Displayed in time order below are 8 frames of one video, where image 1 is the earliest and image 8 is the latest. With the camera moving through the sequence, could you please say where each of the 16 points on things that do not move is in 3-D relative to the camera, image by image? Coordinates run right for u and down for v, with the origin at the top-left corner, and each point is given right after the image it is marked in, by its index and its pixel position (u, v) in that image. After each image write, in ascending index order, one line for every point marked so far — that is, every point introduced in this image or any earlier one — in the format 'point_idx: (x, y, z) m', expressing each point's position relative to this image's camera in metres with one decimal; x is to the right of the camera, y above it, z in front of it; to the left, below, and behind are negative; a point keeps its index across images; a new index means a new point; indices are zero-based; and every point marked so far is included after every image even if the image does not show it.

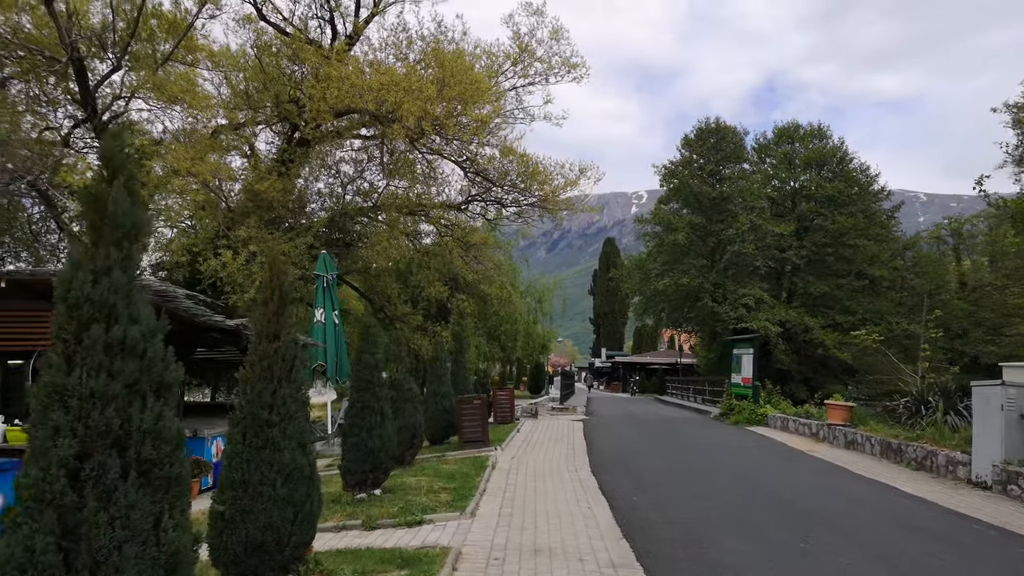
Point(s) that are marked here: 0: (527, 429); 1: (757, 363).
0: (+0.3, -2.8, +14.4) m
1: (+5.0, -1.5, +14.8) m
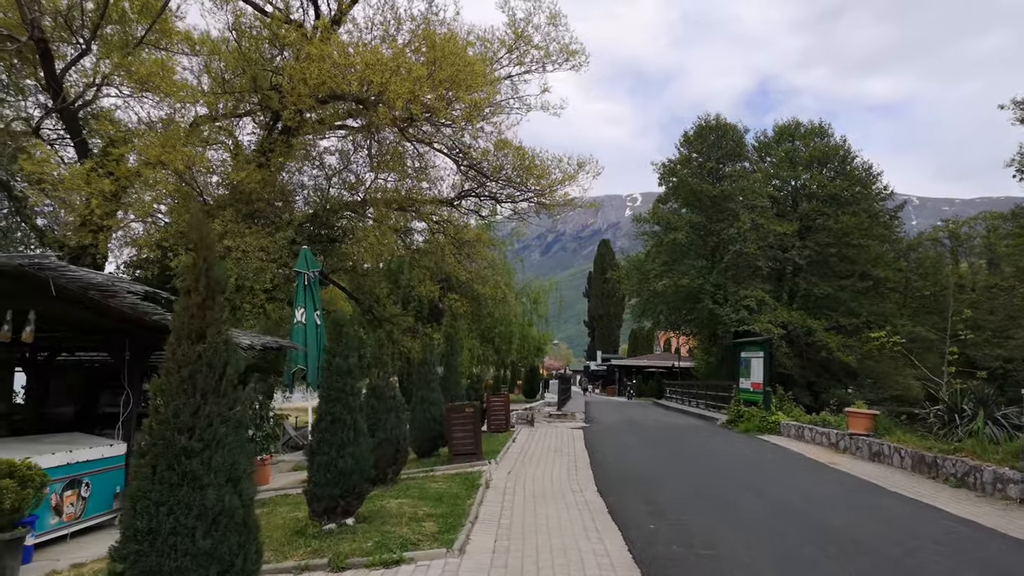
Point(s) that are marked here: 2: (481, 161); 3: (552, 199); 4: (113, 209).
0: (+0.2, -2.8, +13.5) m
1: (+4.9, -1.5, +13.9) m
2: (-0.8, +3.1, +17.7) m
3: (+1.0, +2.2, +17.9) m
4: (-7.2, +1.4, +13.2) m
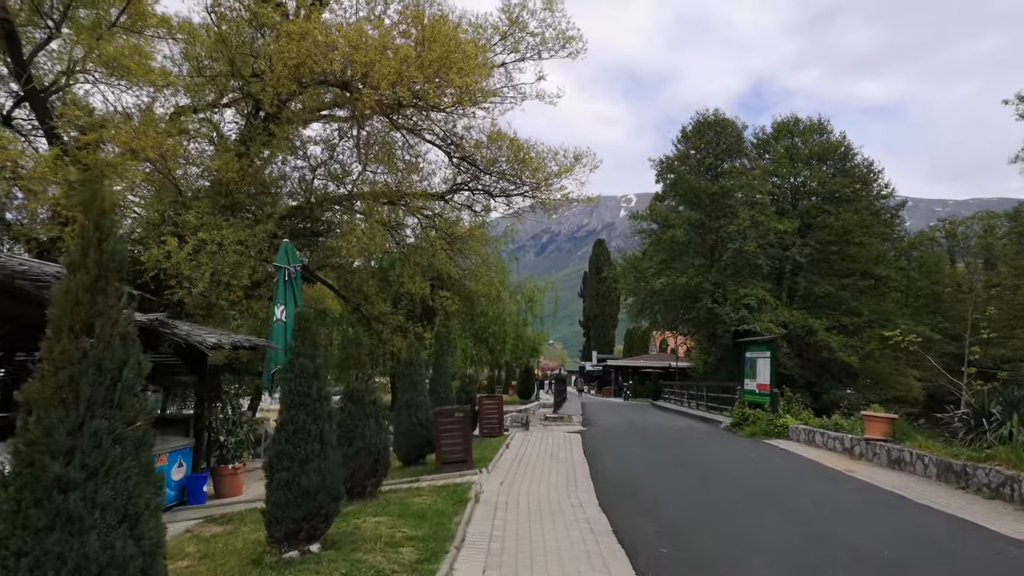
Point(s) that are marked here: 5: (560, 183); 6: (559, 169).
0: (+0.1, -2.7, +12.8) m
1: (+4.8, -1.4, +13.2) m
2: (-0.9, +3.2, +17.0) m
3: (+0.8, +2.2, +17.2) m
4: (-7.3, +1.5, +12.4) m
5: (+1.1, +2.5, +17.1) m
6: (+1.1, +2.7, +16.9) m
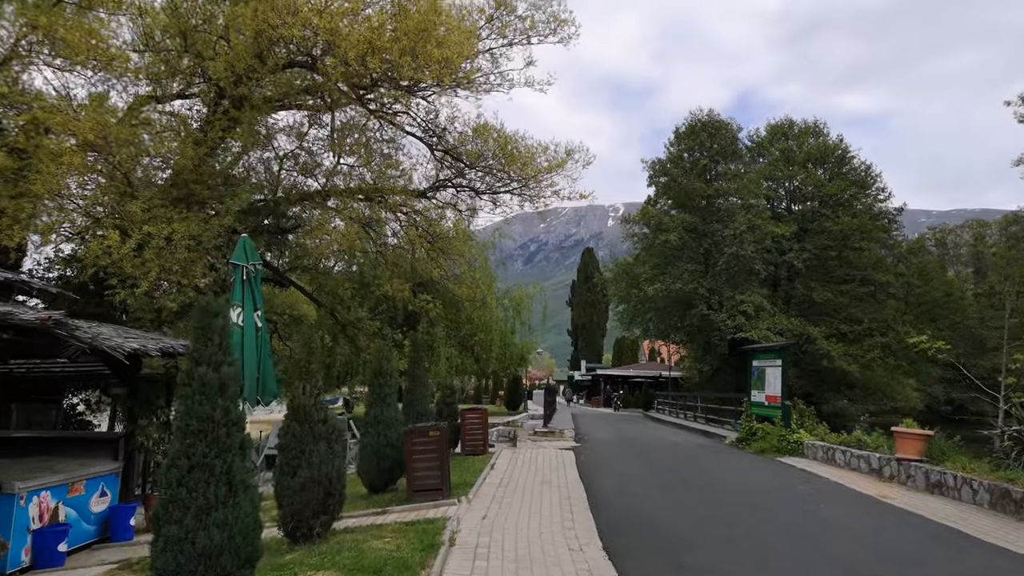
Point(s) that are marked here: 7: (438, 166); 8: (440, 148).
0: (-0.1, -2.7, +11.5) m
1: (+4.5, -1.5, +12.1) m
2: (-1.2, +3.1, +15.9) m
3: (+0.5, +2.1, +16.1) m
4: (-7.5, +1.5, +11.1) m
5: (+0.8, +2.4, +15.9) m
6: (+0.8, +2.7, +15.7) m
7: (-1.6, +2.7, +16.3) m
8: (-1.5, +3.0, +15.8) m
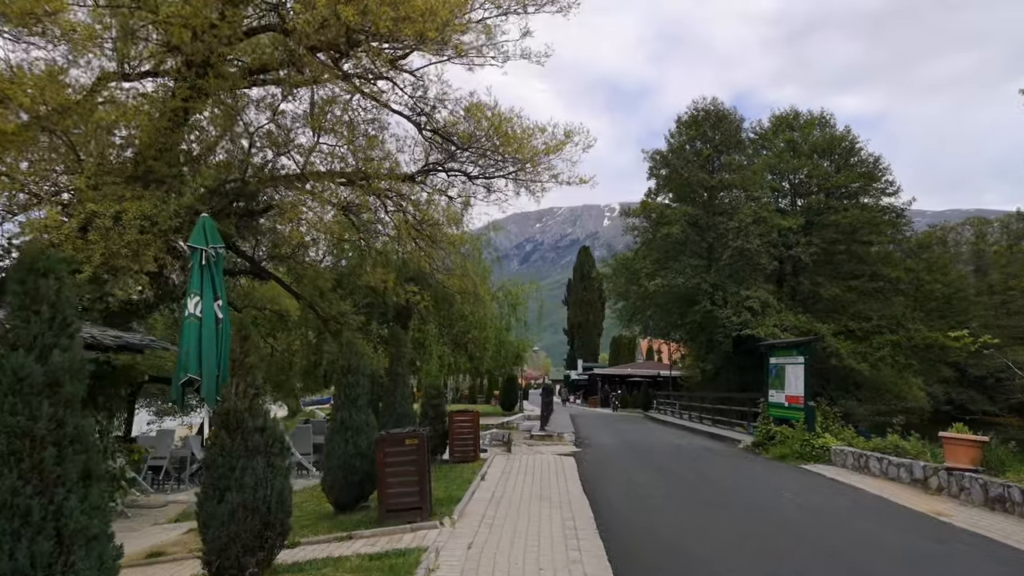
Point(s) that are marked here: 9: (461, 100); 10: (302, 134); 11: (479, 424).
0: (-0.2, -2.6, +10.4) m
1: (+4.4, -1.3, +11.0) m
2: (-1.3, +3.3, +14.7) m
3: (+0.4, +2.3, +14.9) m
4: (-7.6, +1.6, +9.9) m
5: (+0.7, +2.5, +14.8) m
6: (+0.7, +2.8, +14.6) m
7: (-1.8, +2.9, +15.1) m
8: (-1.7, +3.2, +14.7) m
9: (-1.0, +3.7, +14.3) m
10: (-3.6, +2.6, +12.5) m
11: (-0.6, -2.2, +11.8) m
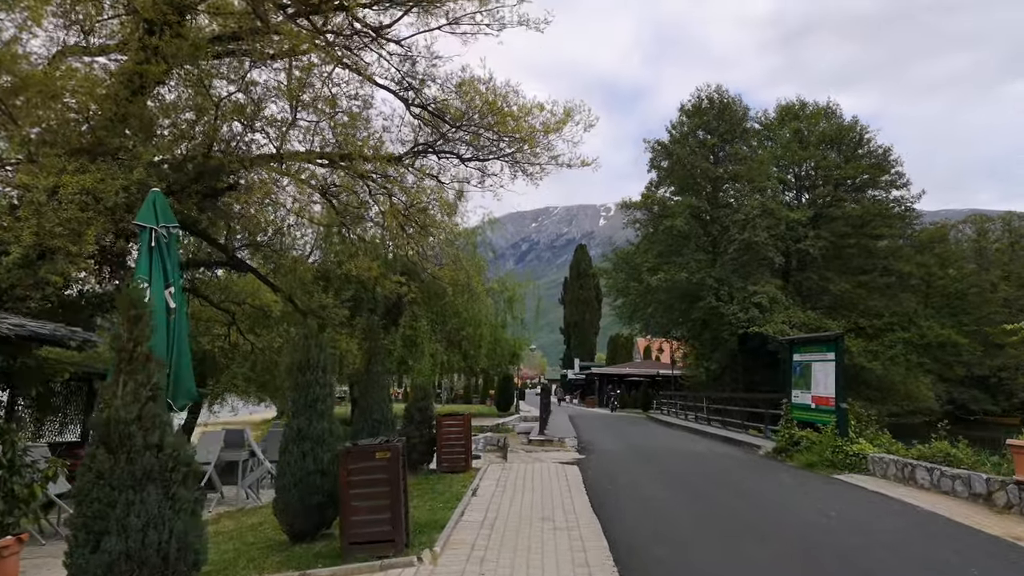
0: (-0.3, -2.4, +9.2) m
1: (+4.4, -1.2, +9.8) m
2: (-1.4, +3.4, +13.5) m
3: (+0.4, +2.5, +13.8) m
4: (-7.6, +1.8, +8.7) m
5: (+0.7, +2.7, +13.6) m
6: (+0.7, +3.0, +13.4) m
7: (-1.8, +3.0, +13.9) m
8: (-1.7, +3.4, +13.5) m
9: (-1.1, +3.8, +13.1) m
10: (-3.7, +2.8, +11.4) m
11: (-0.6, -2.0, +10.7) m
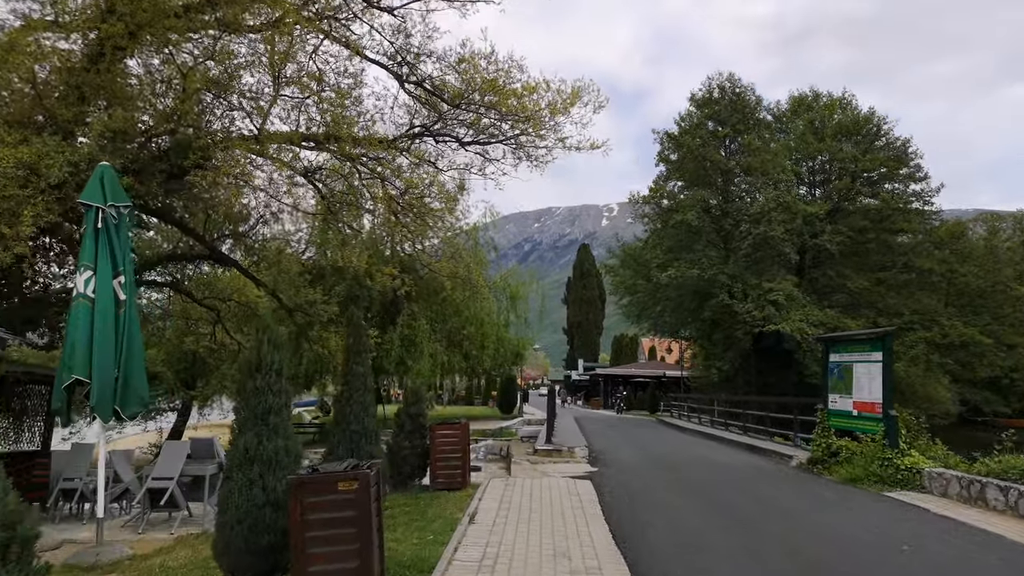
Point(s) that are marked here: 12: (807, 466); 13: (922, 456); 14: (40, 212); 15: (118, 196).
0: (-0.2, -2.3, +8.1) m
1: (+4.4, -1.1, +8.7) m
2: (-1.3, +3.5, +12.4) m
3: (+0.4, +2.6, +12.7) m
4: (-7.6, +1.9, +7.6) m
5: (+0.7, +2.8, +12.5) m
6: (+0.7, +3.1, +12.3) m
7: (-1.8, +3.1, +12.8) m
8: (-1.7, +3.5, +12.4) m
9: (-1.0, +3.9, +12.0) m
10: (-3.6, +2.9, +10.3) m
11: (-0.6, -1.9, +9.6) m
12: (+3.9, -2.3, +9.7) m
13: (+4.6, -1.9, +8.3) m
14: (-4.6, +0.7, +7.1) m
15: (-3.7, +0.9, +6.9) m
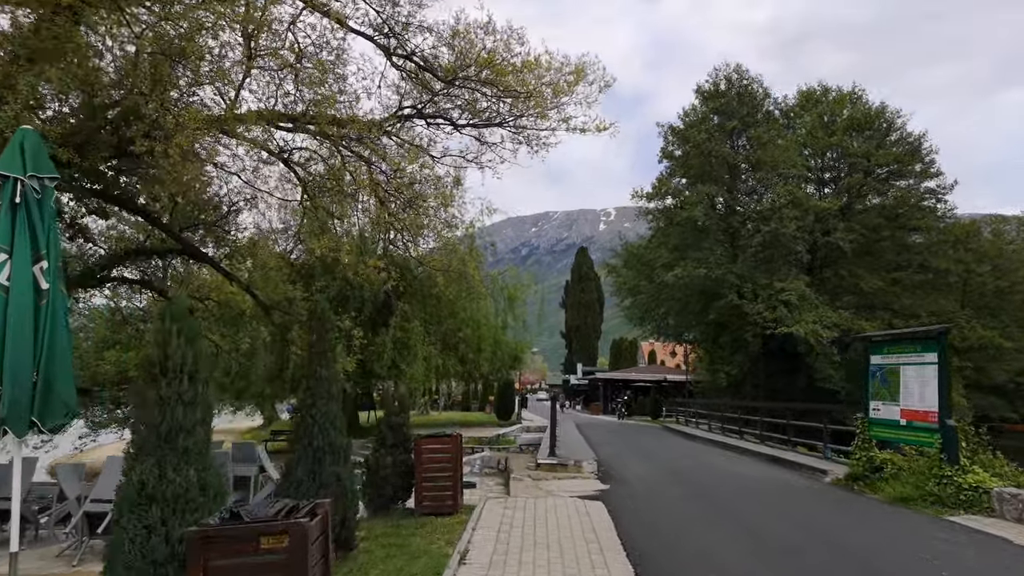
0: (-0.2, -2.2, +7.0) m
1: (+4.4, -1.0, +7.6) m
2: (-1.3, +3.6, +11.3) m
3: (+0.4, +2.6, +11.6) m
4: (-7.6, +2.0, +6.5) m
5: (+0.7, +2.9, +11.4) m
6: (+0.7, +3.1, +11.2) m
7: (-1.8, +3.2, +11.7) m
8: (-1.7, +3.5, +11.3) m
9: (-1.0, +4.0, +10.9) m
10: (-3.6, +3.0, +9.2) m
11: (-0.6, -1.9, +8.4) m
12: (+3.9, -2.3, +8.6) m
13: (+4.6, -1.8, +7.2) m
14: (-4.6, +0.8, +6.0) m
15: (-3.7, +1.0, +5.8) m
